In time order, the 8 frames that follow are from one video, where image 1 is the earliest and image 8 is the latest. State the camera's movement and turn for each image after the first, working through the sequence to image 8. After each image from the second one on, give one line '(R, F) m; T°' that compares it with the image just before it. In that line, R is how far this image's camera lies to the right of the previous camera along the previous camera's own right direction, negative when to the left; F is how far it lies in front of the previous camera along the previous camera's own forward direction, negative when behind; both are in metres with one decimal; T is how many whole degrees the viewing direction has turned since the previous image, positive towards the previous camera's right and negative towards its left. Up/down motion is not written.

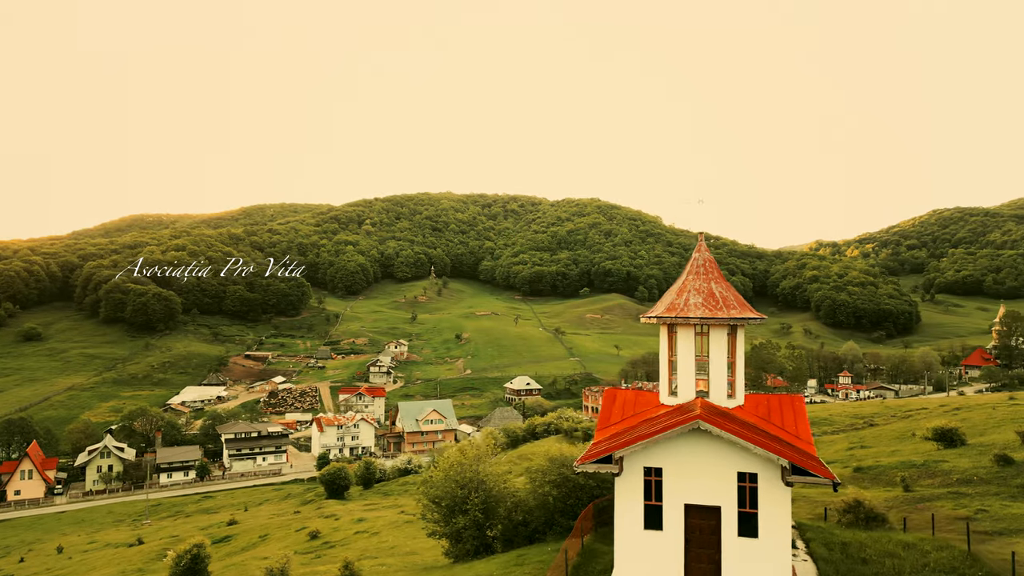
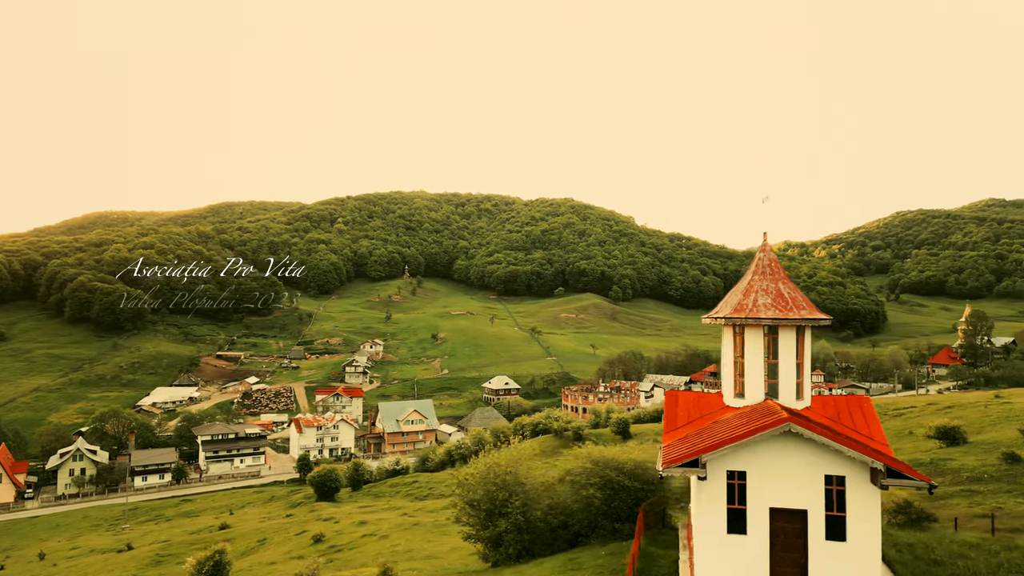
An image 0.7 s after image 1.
(-1.0, 0.0) m; +3°
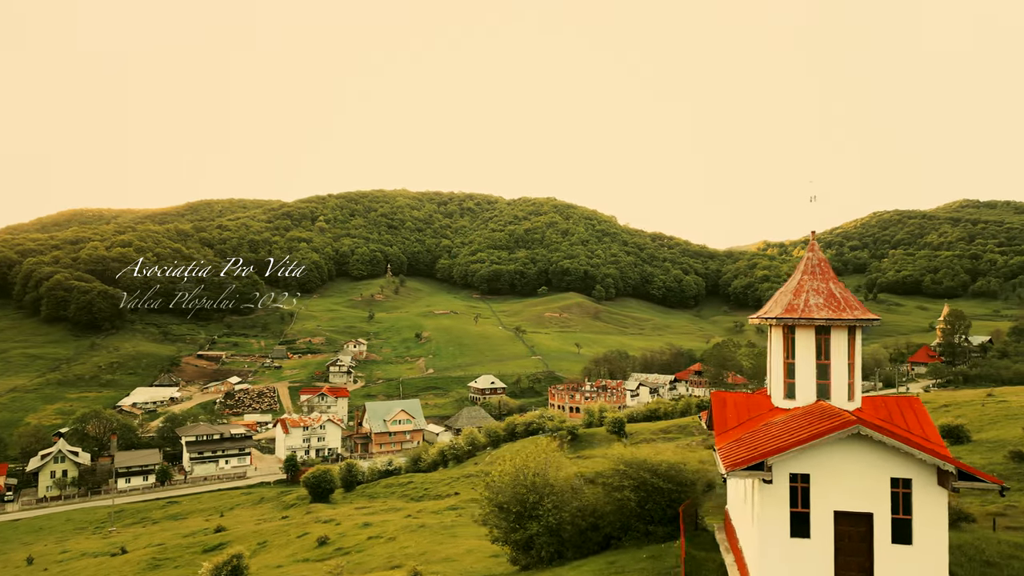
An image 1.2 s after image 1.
(-0.7, +0.1) m; +2°
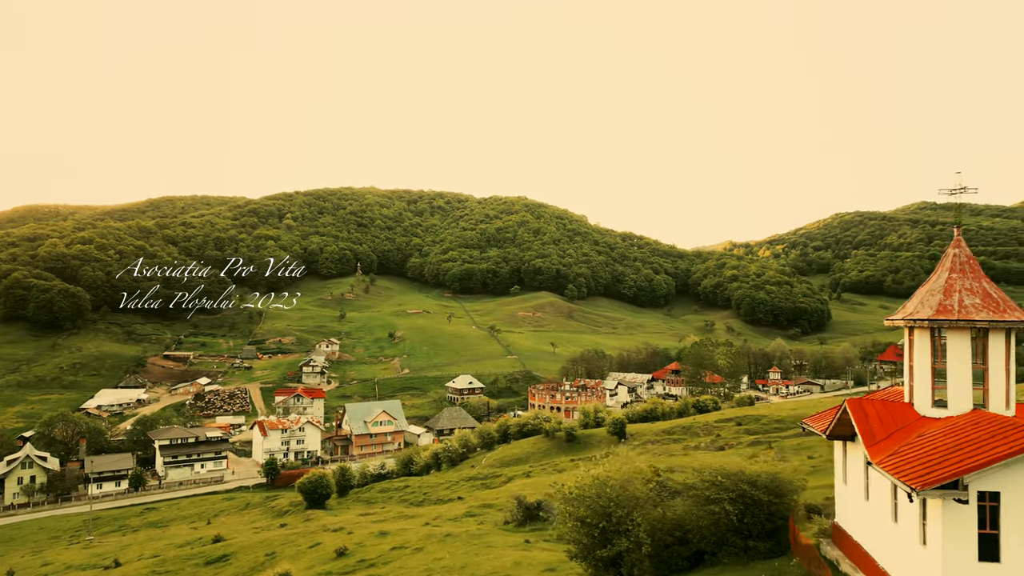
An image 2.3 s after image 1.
(-1.6, +0.5) m; +3°
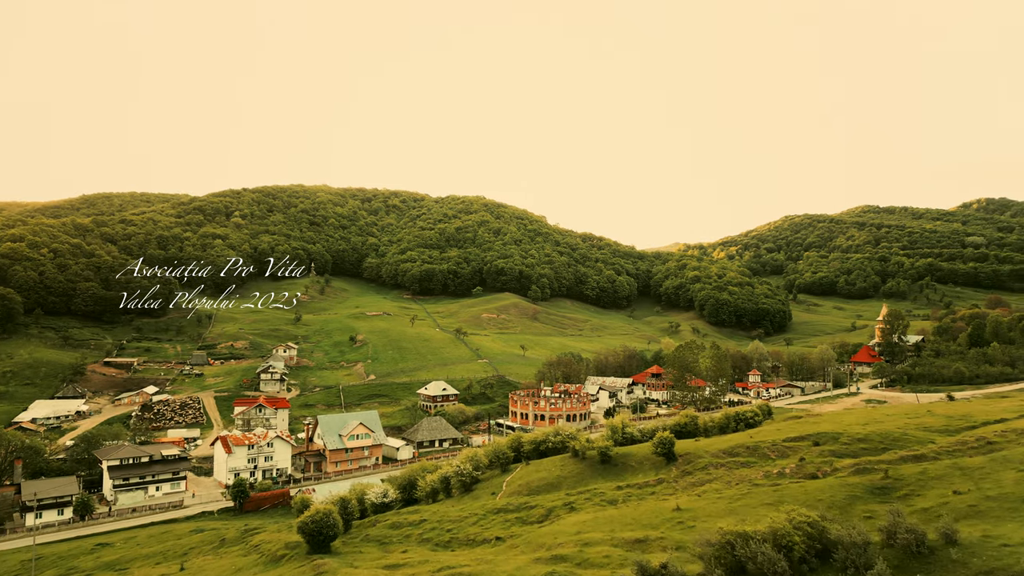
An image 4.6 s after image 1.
(-3.7, +4.1) m; +4°
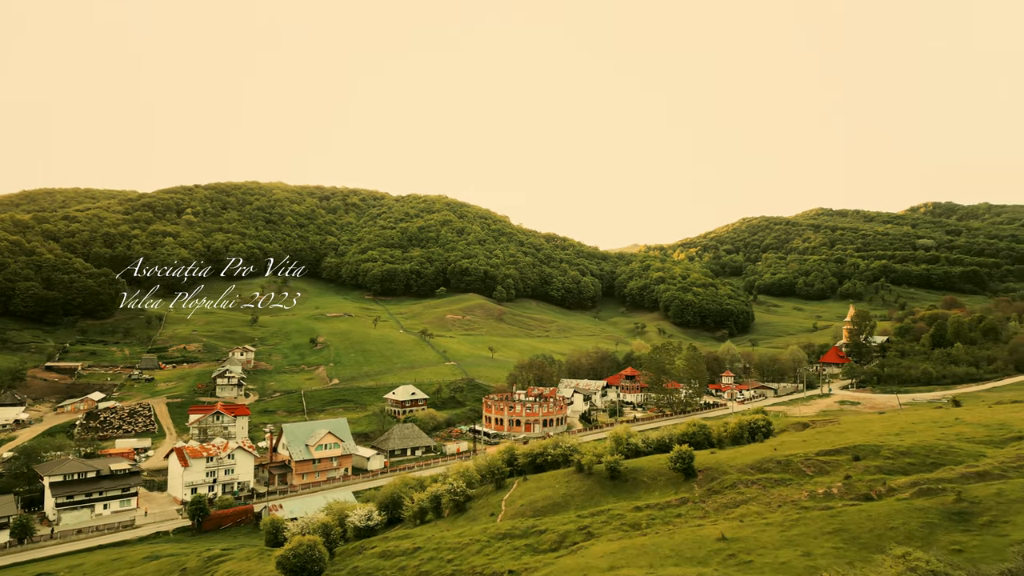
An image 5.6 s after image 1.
(-2.0, +2.8) m; +4°
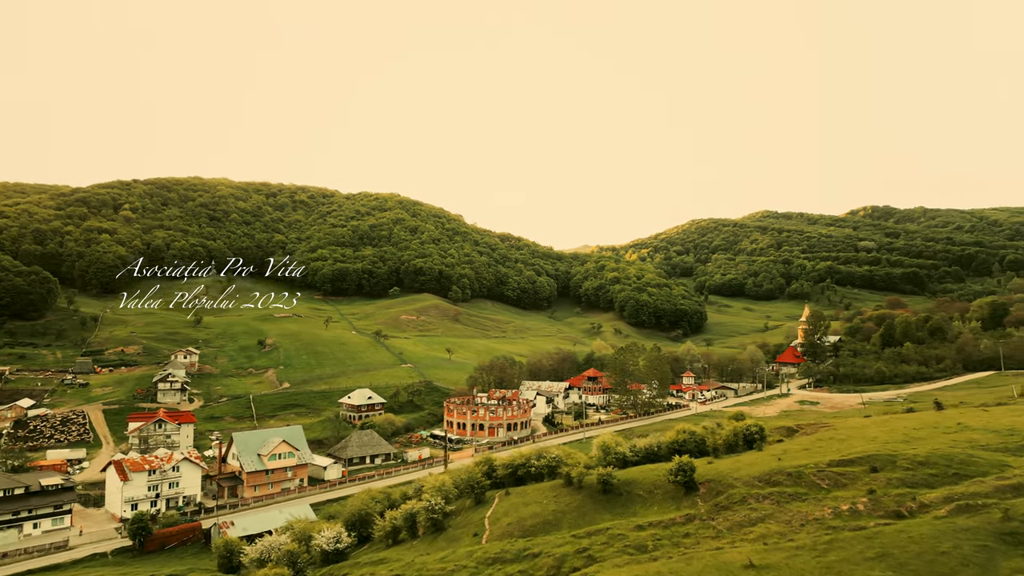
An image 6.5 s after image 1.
(-1.4, +2.4) m; +5°
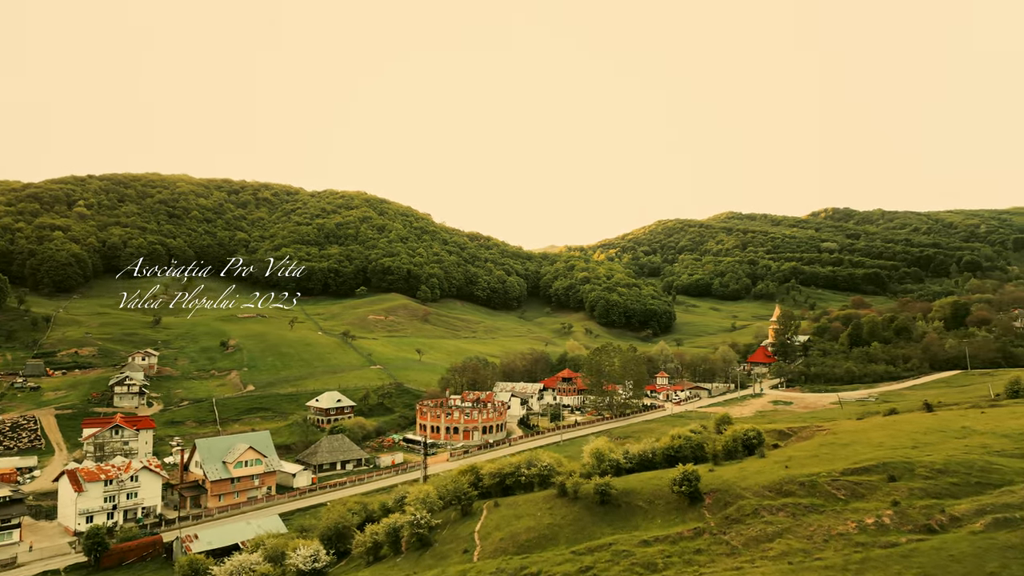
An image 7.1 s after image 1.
(-1.1, +1.7) m; +3°
